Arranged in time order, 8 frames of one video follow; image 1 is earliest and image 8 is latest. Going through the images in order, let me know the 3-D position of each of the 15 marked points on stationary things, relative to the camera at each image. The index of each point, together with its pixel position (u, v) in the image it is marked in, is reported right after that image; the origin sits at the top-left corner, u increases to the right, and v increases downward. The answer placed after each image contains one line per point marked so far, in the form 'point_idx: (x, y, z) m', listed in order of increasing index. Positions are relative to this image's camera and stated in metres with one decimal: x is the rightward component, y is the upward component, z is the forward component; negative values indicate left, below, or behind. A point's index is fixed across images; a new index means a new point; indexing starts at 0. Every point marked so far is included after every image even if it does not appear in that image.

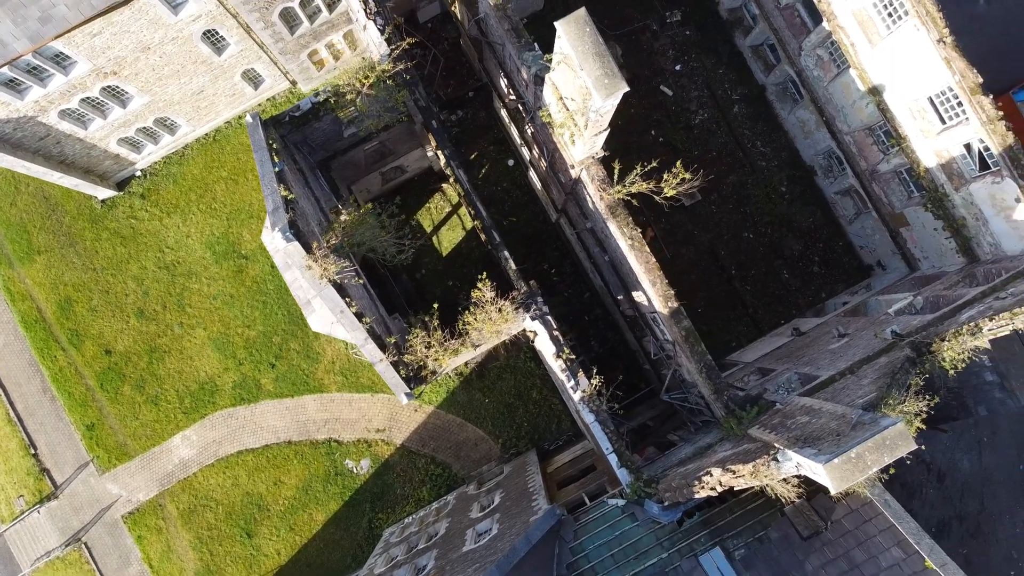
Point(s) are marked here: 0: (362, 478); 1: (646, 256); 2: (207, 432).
0: (-3.4, -4.3, +13.2) m
1: (+2.0, +0.5, +8.8) m
2: (-6.9, -3.3, +13.3) m
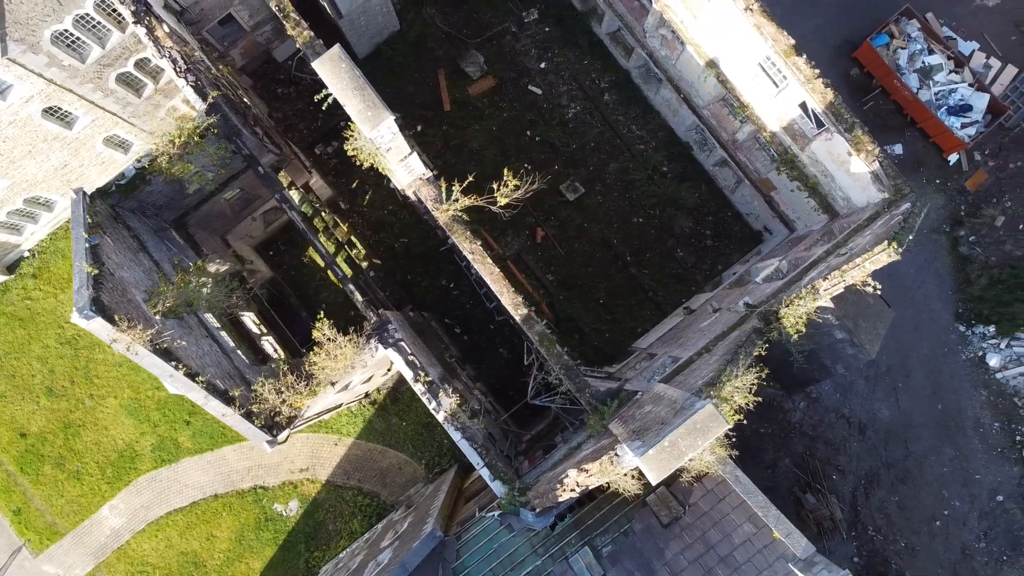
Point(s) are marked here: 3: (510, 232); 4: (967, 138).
0: (-5.0, -5.3, +13.2) m
1: (-0.3, +0.3, +8.8) m
2: (-8.6, -4.8, +13.3) m
3: (0.0, +1.3, +13.5) m
4: (+10.0, +3.3, +12.8) m
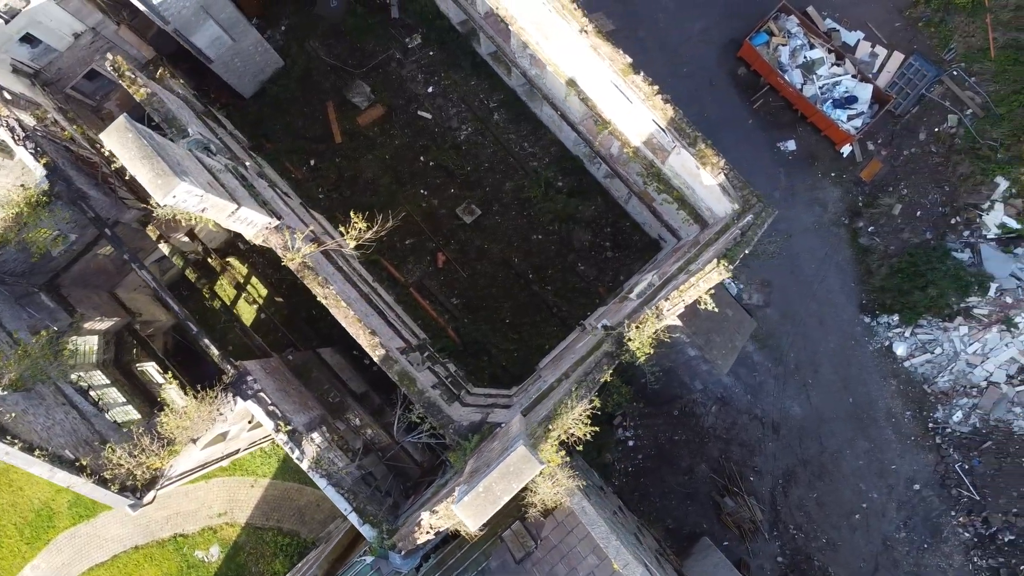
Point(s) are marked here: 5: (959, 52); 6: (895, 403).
0: (-6.7, -6.3, +13.2) m
1: (-2.5, -0.4, +8.8) m
2: (-10.4, -6.1, +13.2) m
3: (-2.3, +0.7, +13.4) m
4: (+7.5, +3.5, +12.8) m
5: (+10.1, +5.3, +13.1) m
6: (+8.5, -2.5, +13.0) m
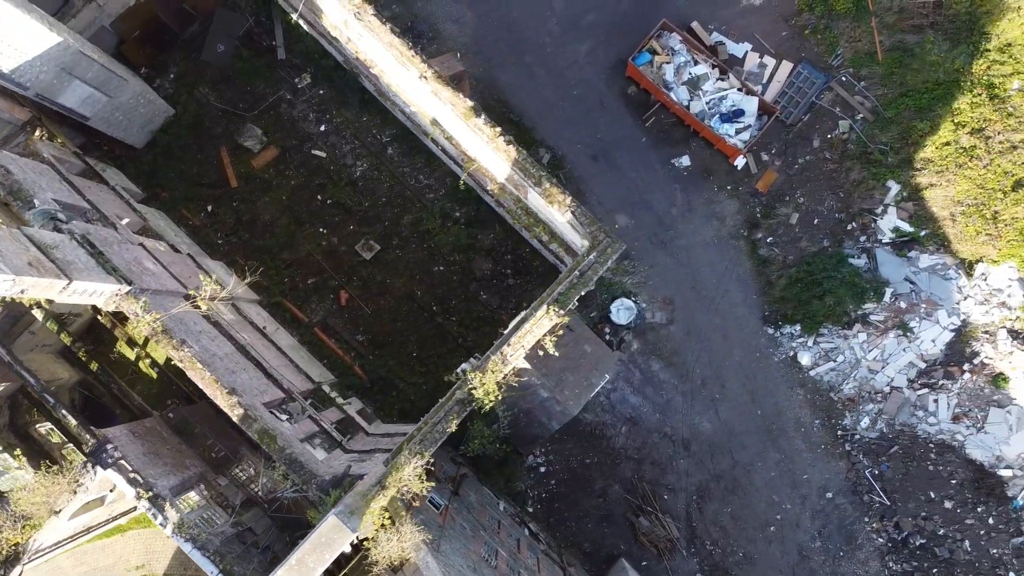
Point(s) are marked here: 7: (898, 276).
0: (-8.5, -7.4, +13.2) m
1: (-4.7, -1.3, +8.8) m
2: (-12.2, -7.5, +13.2) m
3: (-4.6, -0.2, +13.4) m
4: (+5.1, +3.2, +12.8) m
5: (+7.5, +5.2, +13.1) m
6: (+6.5, -2.8, +13.0) m
7: (+8.2, +0.3, +12.3) m
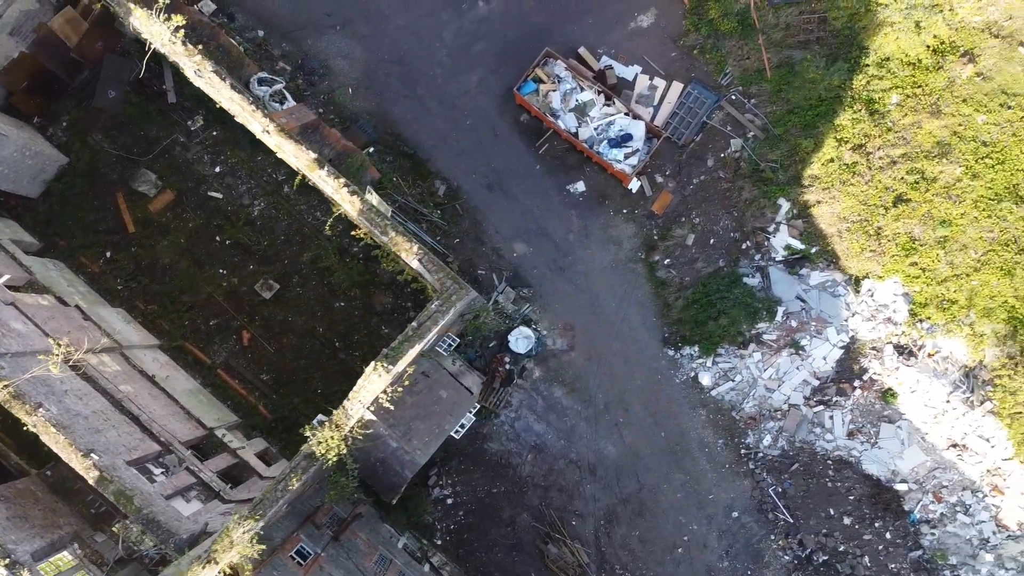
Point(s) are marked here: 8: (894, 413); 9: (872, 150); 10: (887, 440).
0: (-10.4, -8.6, +13.2) m
1: (-6.9, -2.3, +8.8) m
2: (-14.1, -8.8, +13.2) m
3: (-6.8, -1.2, +13.4) m
4: (+2.6, +2.6, +12.8) m
5: (+5.0, +4.8, +13.1) m
6: (+4.3, -3.2, +13.0) m
7: (+5.9, -0.1, +12.4) m
8: (+7.7, -2.6, +11.9) m
9: (+7.4, +2.8, +12.0) m
10: (+7.6, -3.1, +11.9) m
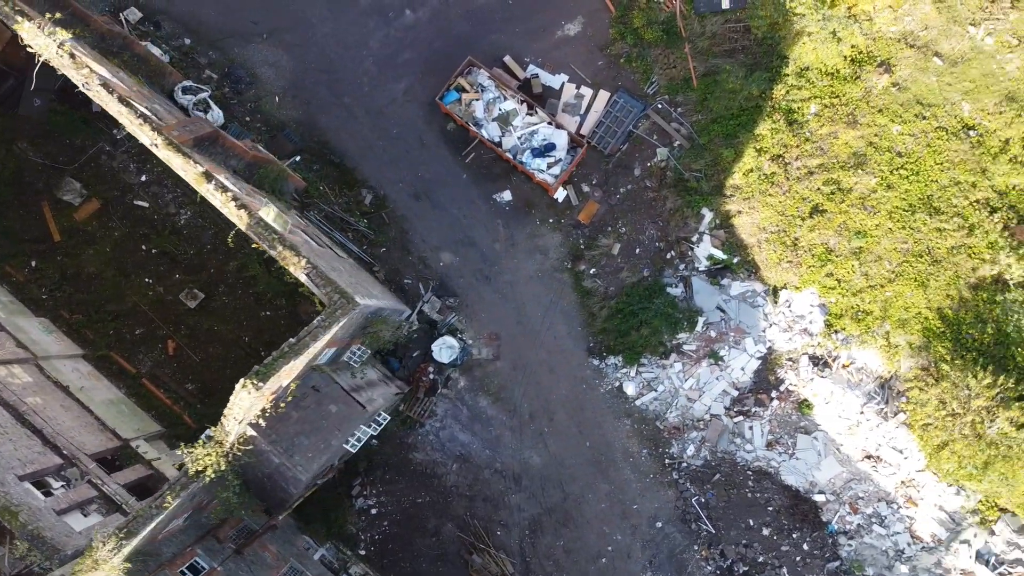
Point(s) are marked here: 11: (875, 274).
0: (-12.1, -8.8, +13.1) m
1: (-8.6, -2.5, +8.8) m
2: (-15.8, -9.0, +13.2) m
3: (-8.5, -1.4, +13.4) m
4: (+0.9, +2.4, +12.7) m
5: (+3.3, +4.6, +13.1) m
6: (+2.6, -3.4, +13.0) m
7: (+4.2, -0.3, +12.3) m
8: (+6.1, -2.8, +11.9) m
9: (+5.7, +2.6, +11.9) m
10: (+5.9, -3.3, +11.8) m
11: (+7.1, +0.3, +11.5) m
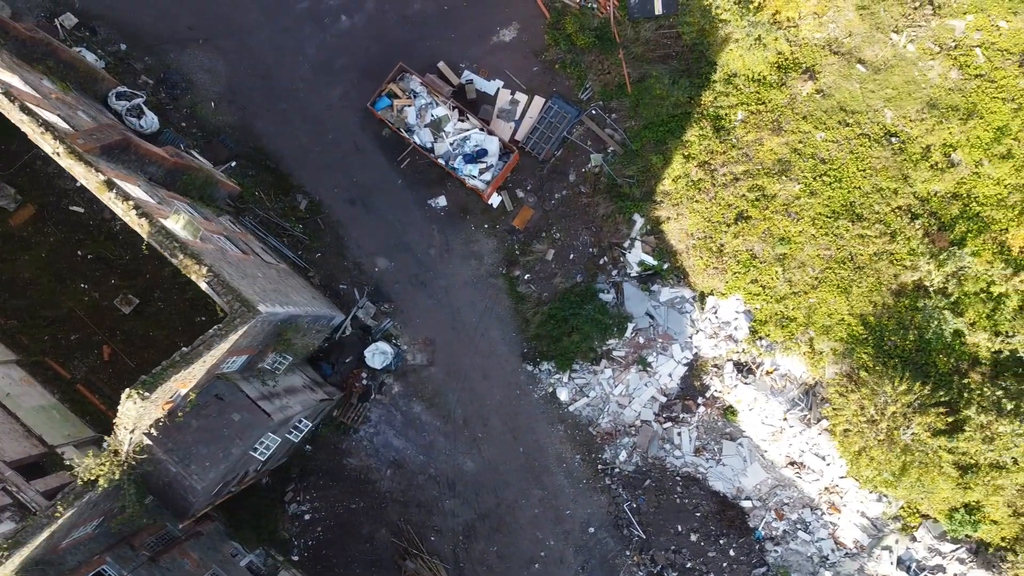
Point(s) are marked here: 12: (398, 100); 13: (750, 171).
0: (-13.6, -8.9, +13.1) m
1: (-10.1, -2.6, +8.8) m
2: (-17.3, -9.2, +13.2) m
3: (-10.0, -1.5, +13.4) m
4: (-0.5, +2.3, +12.8) m
5: (+1.9, +4.4, +13.1) m
6: (+1.2, -3.6, +13.0) m
7: (+2.7, -0.5, +12.3) m
8: (+4.6, -2.9, +11.9) m
9: (+4.2, +2.5, +11.9) m
10: (+4.4, -3.4, +11.9) m
11: (+5.6, +0.2, +11.5) m
12: (-2.5, +4.1, +12.8) m
13: (+4.8, +2.4, +11.8) m
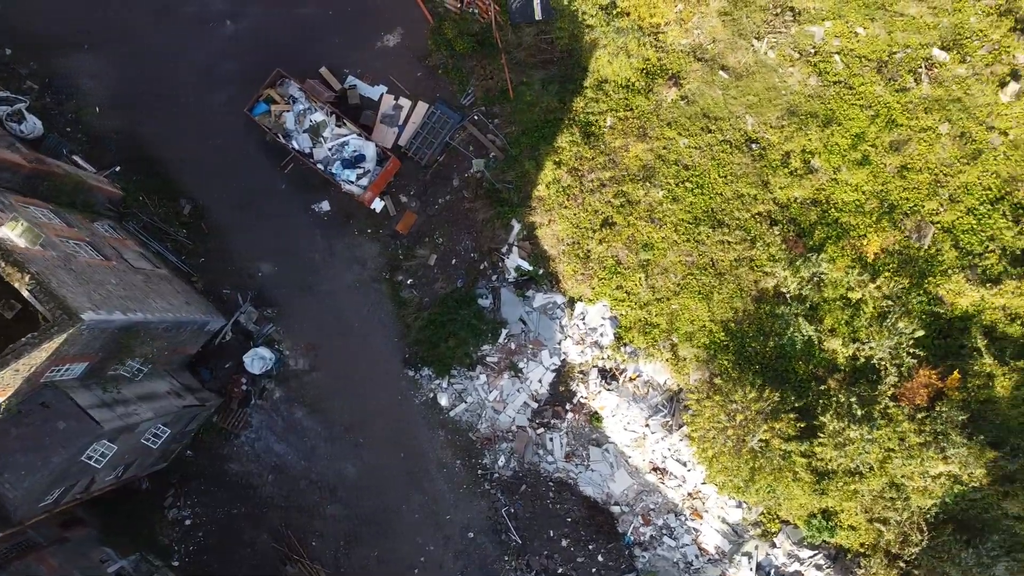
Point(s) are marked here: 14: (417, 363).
0: (-16.3, -9.0, +13.1) m
1: (-12.7, -2.7, +8.7) m
2: (-19.9, -9.3, +13.2) m
3: (-12.7, -1.7, +13.4) m
4: (-3.2, +2.2, +12.8) m
5: (-0.8, +4.3, +13.1) m
6: (-1.5, -3.7, +13.0) m
7: (0.0, -0.6, +12.4) m
8: (+1.9, -3.0, +11.9) m
9: (+1.5, +2.4, +12.0) m
10: (+1.8, -3.6, +11.9) m
11: (+3.0, 0.0, +11.5) m
12: (-5.1, +4.0, +12.8) m
13: (+2.1, +2.2, +11.8) m
14: (-2.1, -1.7, +13.0) m
